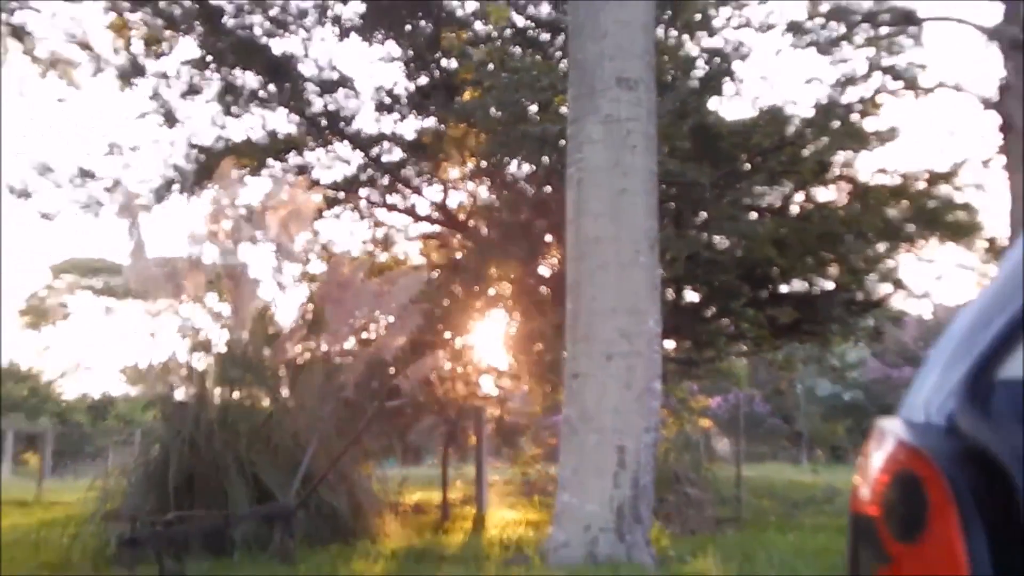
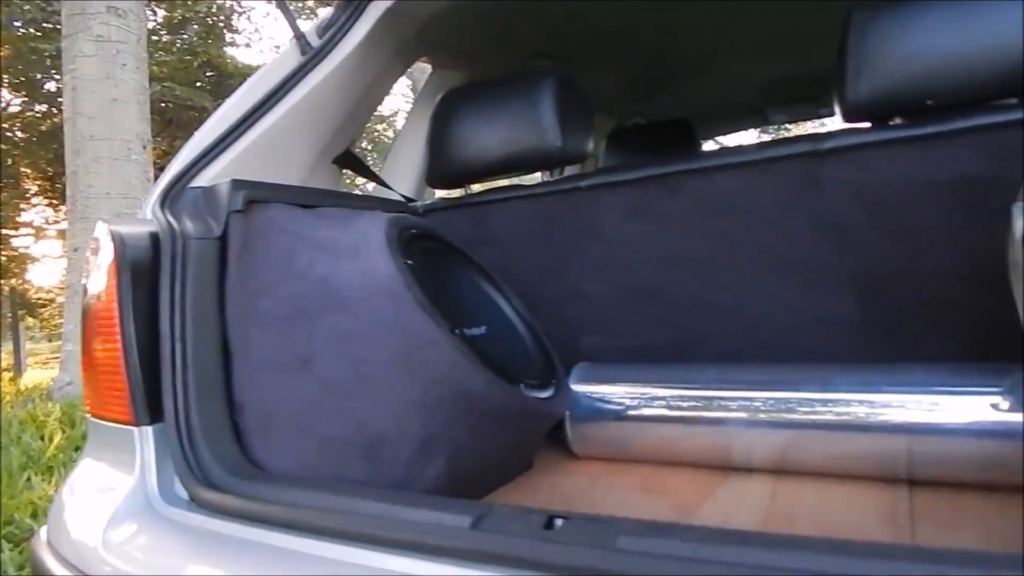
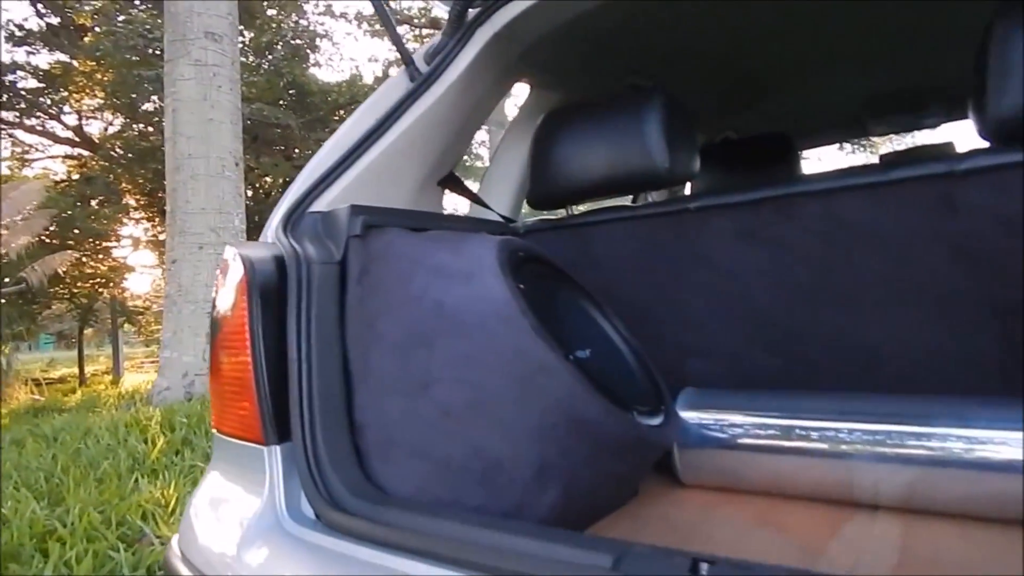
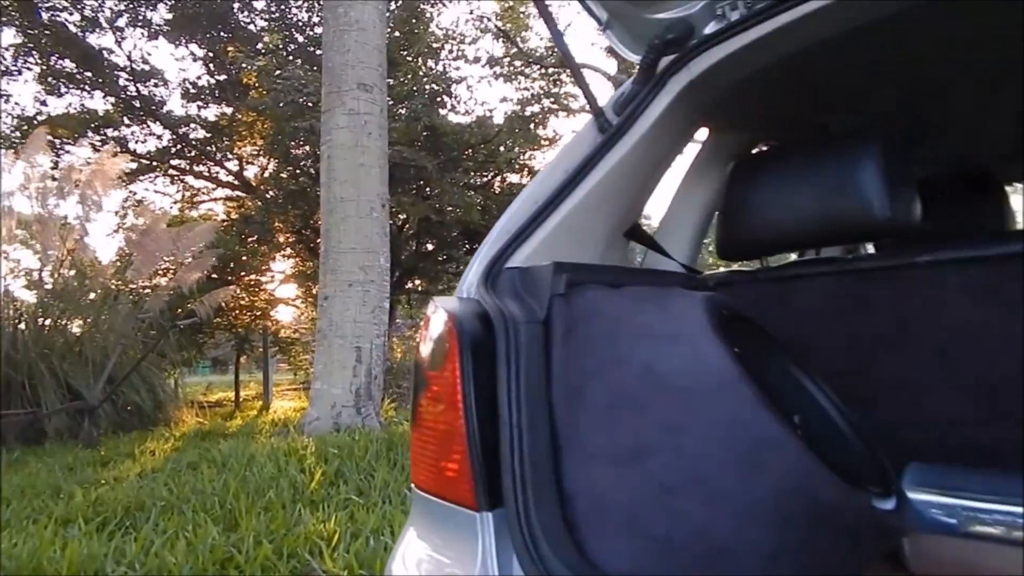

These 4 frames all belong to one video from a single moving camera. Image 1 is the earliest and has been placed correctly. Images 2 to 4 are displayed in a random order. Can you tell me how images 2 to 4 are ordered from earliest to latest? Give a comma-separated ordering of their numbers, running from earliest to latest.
4, 3, 2
